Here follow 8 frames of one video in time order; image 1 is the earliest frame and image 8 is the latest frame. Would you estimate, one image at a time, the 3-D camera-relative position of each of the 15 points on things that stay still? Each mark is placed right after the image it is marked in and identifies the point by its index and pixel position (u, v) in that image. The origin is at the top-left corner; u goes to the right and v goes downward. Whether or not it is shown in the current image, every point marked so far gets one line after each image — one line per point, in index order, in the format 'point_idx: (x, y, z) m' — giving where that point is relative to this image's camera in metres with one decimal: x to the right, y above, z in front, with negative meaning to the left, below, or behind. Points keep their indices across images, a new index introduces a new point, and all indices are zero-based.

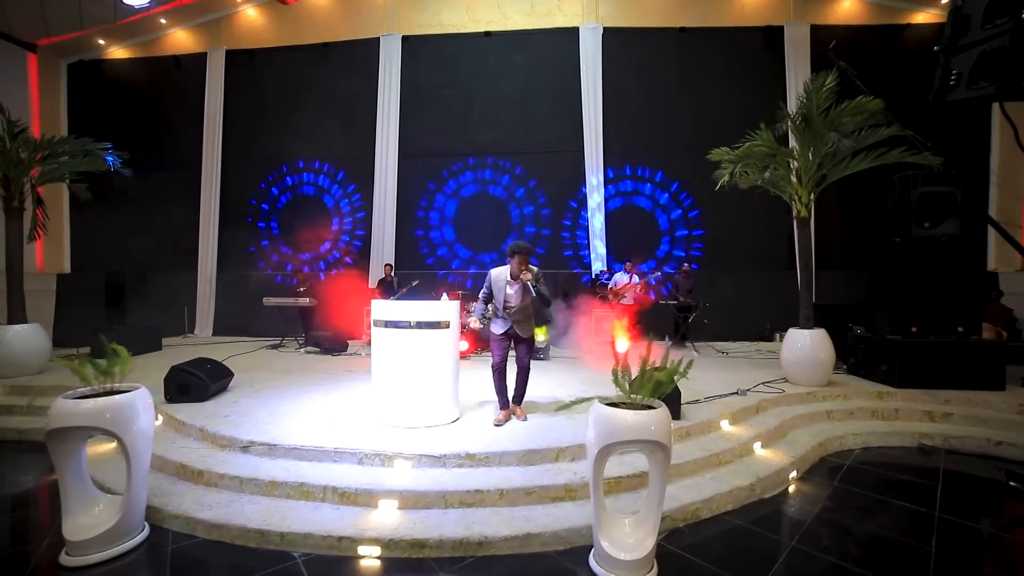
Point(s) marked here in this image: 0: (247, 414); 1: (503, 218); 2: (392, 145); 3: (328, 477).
0: (-2.0, -1.0, +3.3) m
1: (-0.2, +1.3, +7.9) m
2: (-2.2, +2.7, +8.1) m
3: (-1.1, -1.1, +2.6) m
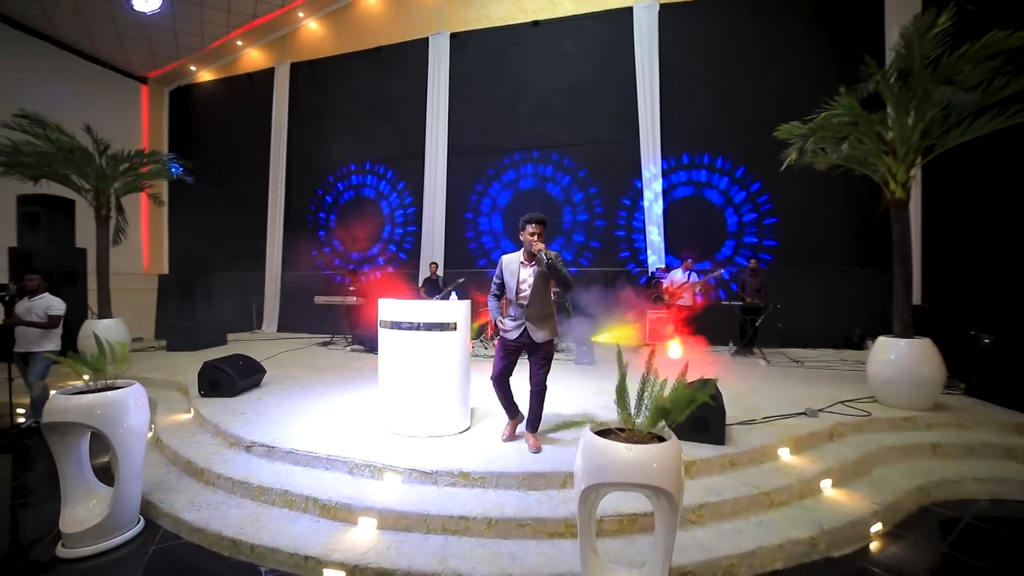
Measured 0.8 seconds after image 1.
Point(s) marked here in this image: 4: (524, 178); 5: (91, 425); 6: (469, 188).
0: (-1.9, -1.0, +3.3) m
1: (+0.7, +1.3, +7.5) m
2: (-1.3, +2.7, +8.1) m
3: (-1.1, -1.1, +2.4) m
4: (+0.3, +2.0, +7.8) m
5: (-2.1, -0.7, +2.2) m
6: (-0.8, +1.9, +8.0) m
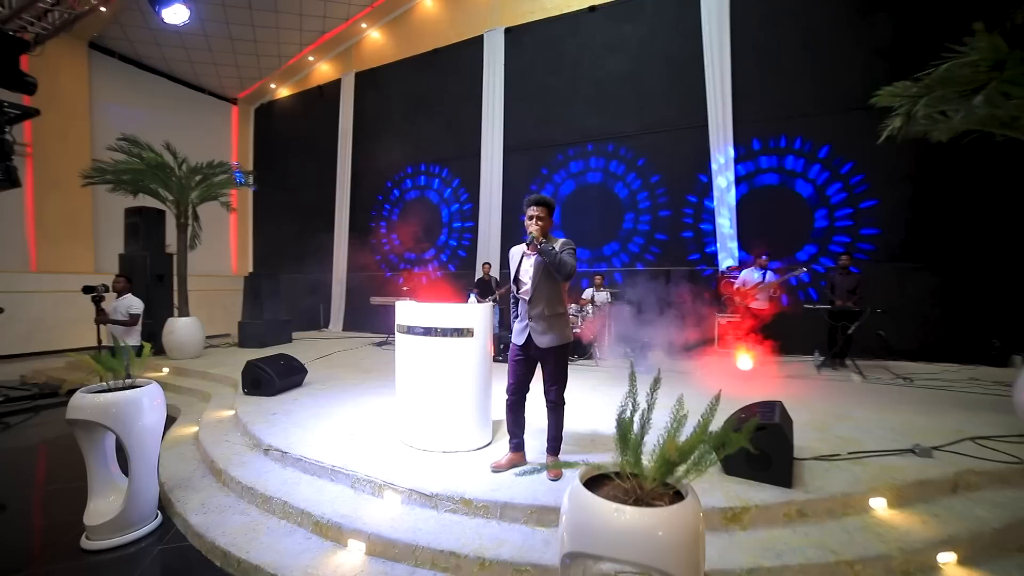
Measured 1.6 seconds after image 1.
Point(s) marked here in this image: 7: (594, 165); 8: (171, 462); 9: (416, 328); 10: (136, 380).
0: (-1.7, -1.0, +3.3) m
1: (+1.6, +1.3, +7.0) m
2: (-0.3, +2.7, +7.9) m
3: (-1.1, -1.1, +2.3) m
4: (+1.2, +2.0, +7.3) m
5: (-2.1, -0.7, +2.2) m
6: (+0.3, +1.9, +7.7) m
7: (+1.4, +2.1, +7.2) m
8: (-2.3, -1.2, +2.9) m
9: (-0.6, -0.3, +2.8) m
10: (-2.1, -0.5, +2.4) m
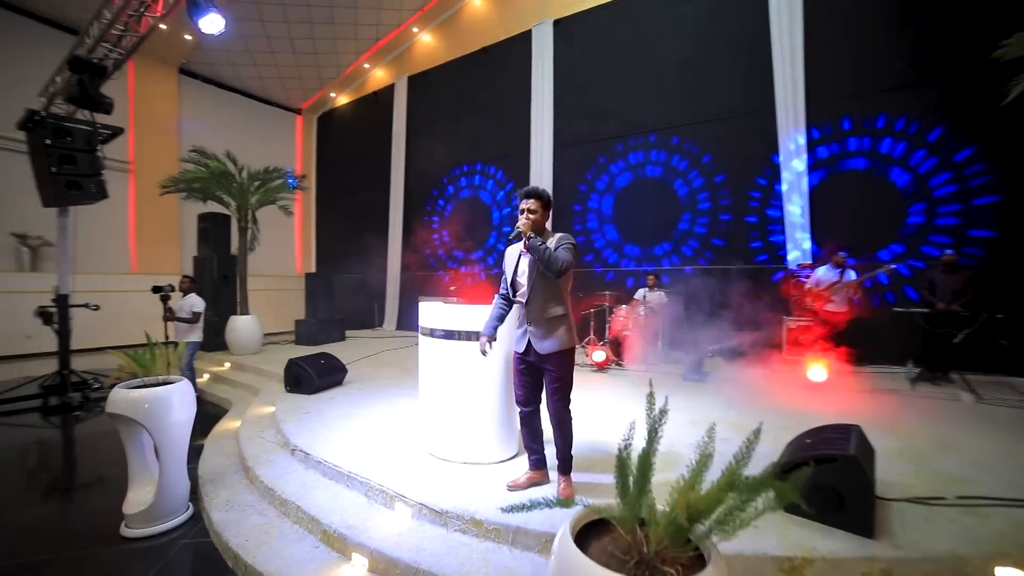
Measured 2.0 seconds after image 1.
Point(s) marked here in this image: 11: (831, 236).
0: (-1.5, -1.0, +3.3) m
1: (+2.3, +1.3, +6.5) m
2: (+0.6, +2.7, +7.7) m
3: (-1.0, -1.1, +2.2) m
4: (+2.0, +2.0, +6.9) m
5: (-2.0, -0.7, +2.3) m
6: (+1.1, +1.9, +7.4) m
7: (+2.2, +2.1, +6.8) m
8: (-2.1, -1.2, +3.0) m
9: (-0.5, -0.3, +2.6) m
10: (-2.0, -0.5, +2.5) m
11: (+4.0, +0.7, +5.4) m
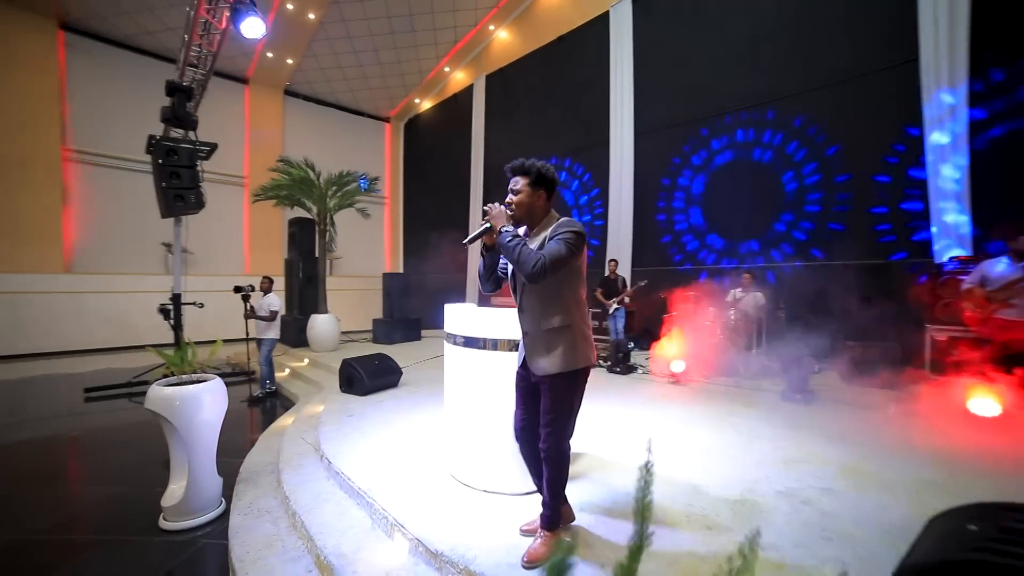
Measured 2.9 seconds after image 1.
0: (-1.1, -1.0, +3.2) m
1: (+3.3, +1.2, +5.6) m
2: (+1.8, +2.7, +7.0) m
3: (-0.9, -1.1, +2.0) m
4: (+3.0, +2.0, +6.0) m
5: (-1.9, -0.7, +2.3) m
6: (+2.3, +1.8, +6.7) m
7: (+3.2, +2.1, +5.8) m
8: (-1.8, -1.2, +3.1) m
9: (-0.3, -0.3, +2.3) m
10: (-1.8, -0.5, +2.5) m
11: (+4.7, +0.7, +4.1) m
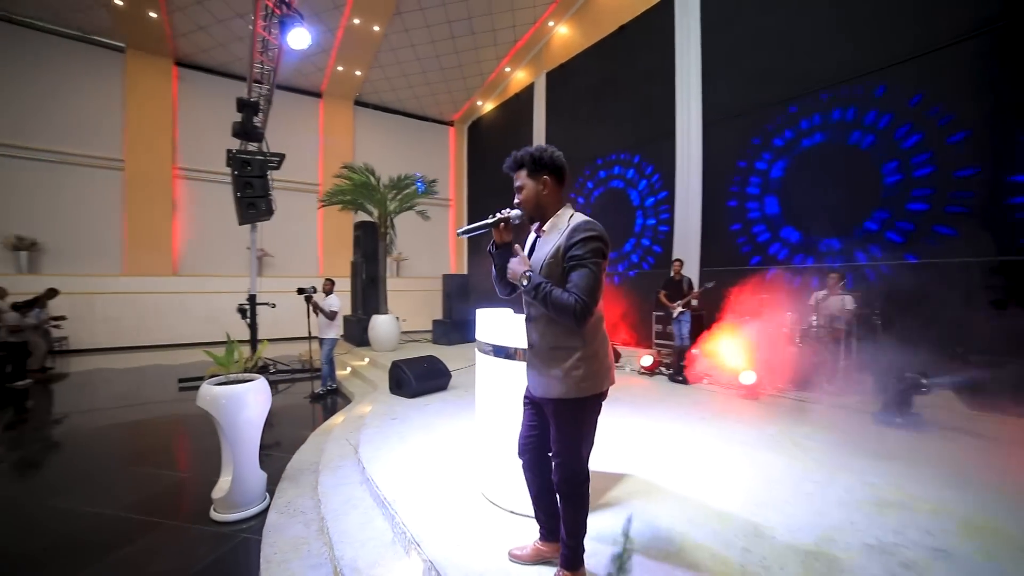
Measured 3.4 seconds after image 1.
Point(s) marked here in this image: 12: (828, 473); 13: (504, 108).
0: (-0.8, -1.0, +3.1) m
1: (+3.9, +1.2, +4.8) m
2: (+2.7, +2.7, +6.5) m
3: (-0.7, -1.1, +2.0) m
4: (+3.7, +1.9, +5.3) m
5: (-1.7, -0.7, +2.4) m
6: (+3.1, +1.8, +6.1) m
7: (+3.8, +2.1, +5.1) m
8: (-1.5, -1.2, +3.1) m
9: (-0.1, -0.3, +2.2) m
10: (-1.6, -0.5, +2.6) m
11: (+5.1, +0.7, +3.1) m
12: (+1.6, -1.0, +2.2) m
13: (-0.3, +4.7, +11.1) m
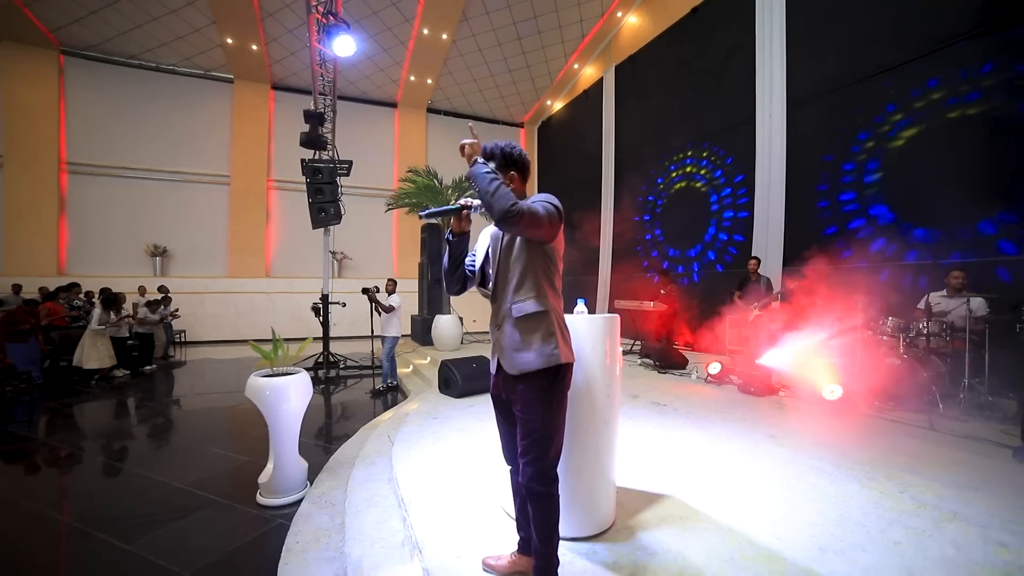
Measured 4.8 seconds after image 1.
0: (-0.5, -1.0, +3.1) m
1: (+4.4, +1.2, +4.0) m
2: (+3.5, +2.6, +5.8) m
3: (-0.7, -1.1, +1.9) m
4: (+4.3, +1.9, +4.4) m
5: (-1.5, -0.7, +2.6) m
6: (+3.8, +1.8, +5.4) m
7: (+4.4, +2.0, +4.2) m
8: (-1.2, -1.2, +3.2) m
9: (0.0, -0.3, +2.1) m
10: (-1.4, -0.5, +2.7) m
11: (+5.3, +0.7, +2.1) m
12: (+1.7, -0.9, +1.8) m
13: (+1.4, +4.6, +10.9) m
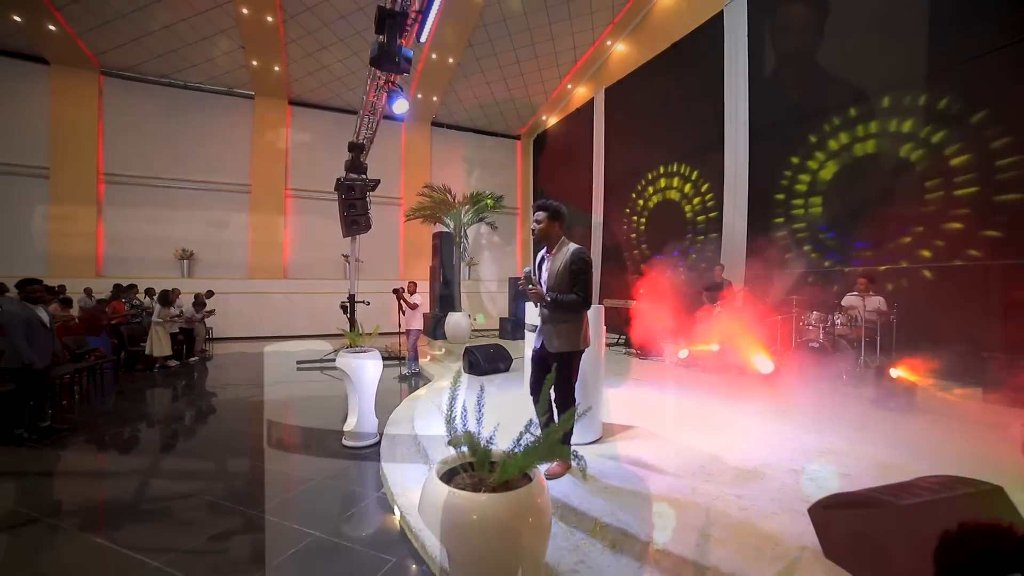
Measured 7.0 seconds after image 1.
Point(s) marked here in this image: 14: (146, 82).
0: (-0.4, -1.0, +4.1) m
1: (+4.6, +1.2, +5.0) m
2: (+3.6, +2.6, +6.9) m
3: (-0.5, -1.1, +2.9) m
4: (+4.4, +1.9, +5.5) m
5: (-1.4, -0.7, +3.5) m
6: (+3.9, +1.8, +6.5) m
7: (+4.5, +2.0, +5.3) m
8: (-1.1, -1.2, +4.2) m
9: (+0.1, -0.3, +3.1) m
10: (-1.3, -0.5, +3.7) m
11: (+5.4, +0.6, +3.2) m
12: (+1.9, -1.0, +2.8) m
13: (+1.4, +4.6, +11.9) m
14: (-8.7, +4.9, +10.1) m
